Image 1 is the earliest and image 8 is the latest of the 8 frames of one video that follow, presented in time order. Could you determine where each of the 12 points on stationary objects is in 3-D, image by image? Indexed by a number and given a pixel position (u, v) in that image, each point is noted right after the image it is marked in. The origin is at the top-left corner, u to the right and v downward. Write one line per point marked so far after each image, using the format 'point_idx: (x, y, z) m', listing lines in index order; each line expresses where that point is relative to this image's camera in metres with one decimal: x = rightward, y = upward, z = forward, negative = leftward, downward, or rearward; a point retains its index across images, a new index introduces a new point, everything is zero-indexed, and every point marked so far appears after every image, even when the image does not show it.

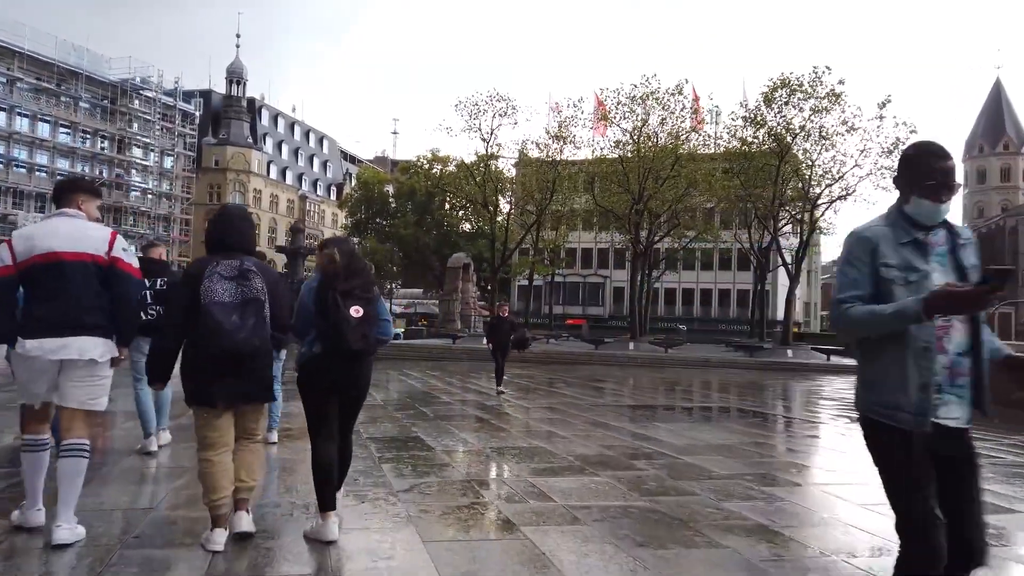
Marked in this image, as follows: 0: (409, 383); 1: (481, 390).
0: (-2.4, -2.2, +17.2) m
1: (-0.8, -2.2, +16.2) m
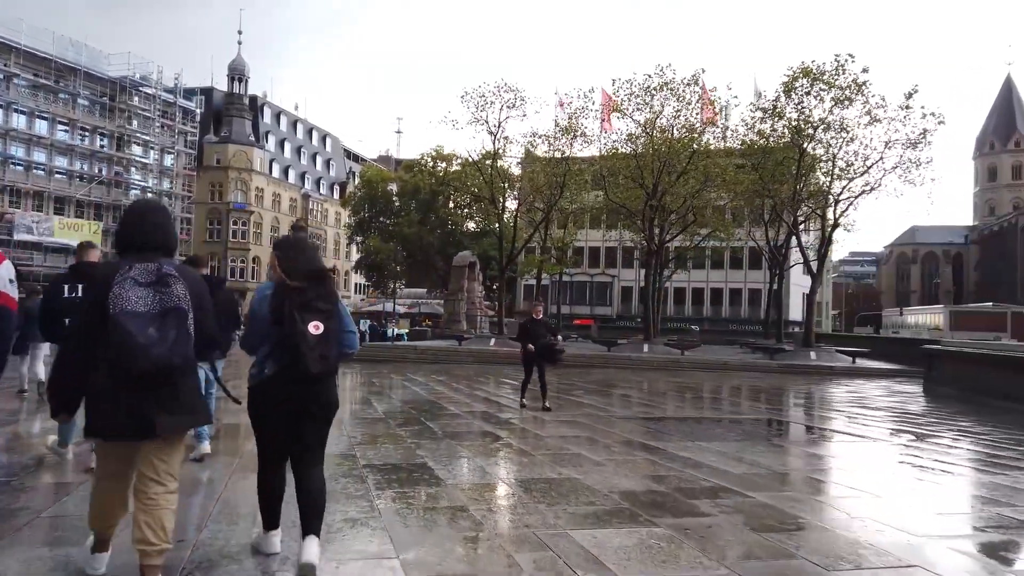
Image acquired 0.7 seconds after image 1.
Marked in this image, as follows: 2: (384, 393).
0: (-2.1, -2.2, +15.9) m
1: (-0.5, -2.2, +15.0) m
2: (-2.5, -2.1, +15.0) m
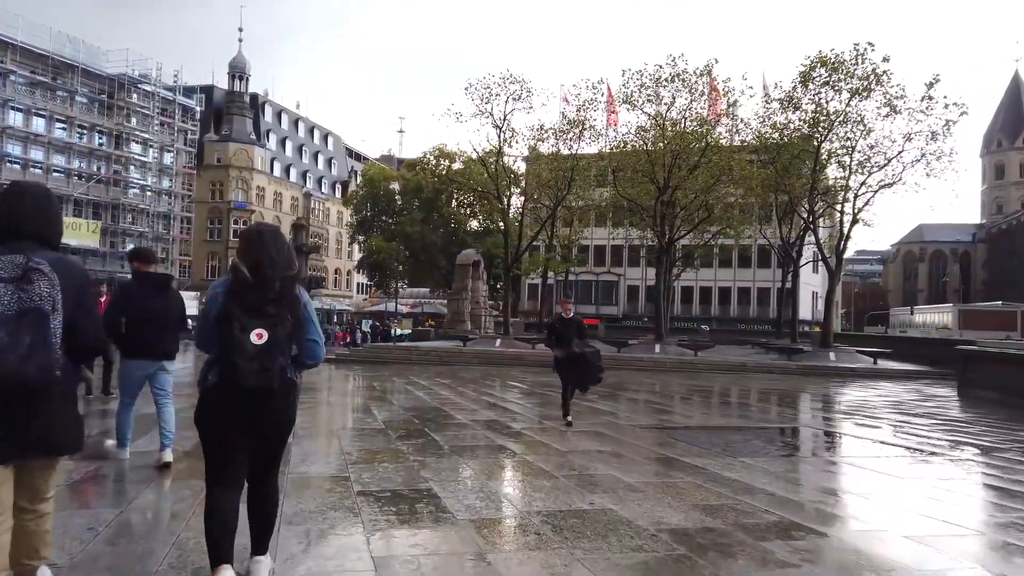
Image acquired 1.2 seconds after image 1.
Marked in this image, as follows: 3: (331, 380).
0: (-1.9, -2.1, +14.9) m
1: (-0.3, -2.1, +14.0) m
2: (-2.3, -2.1, +14.0) m
3: (-4.8, -2.4, +19.9) m
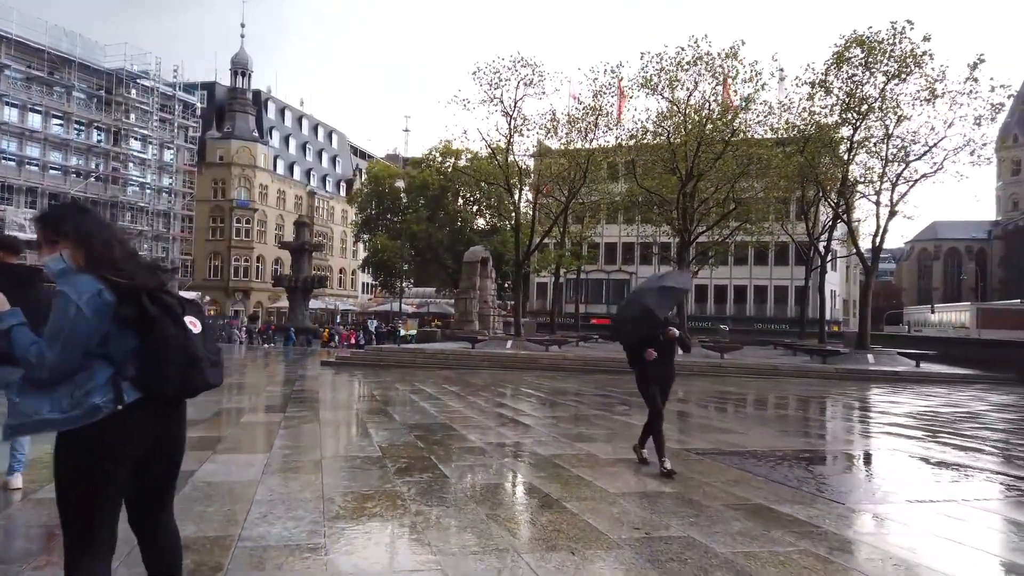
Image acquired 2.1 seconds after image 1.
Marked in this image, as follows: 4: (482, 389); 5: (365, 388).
0: (-1.6, -2.1, +13.1) m
1: (0.0, -2.1, +12.2) m
2: (-2.0, -2.0, +12.2) m
3: (-4.5, -2.4, +18.1) m
4: (-0.7, -2.5, +18.1) m
5: (-3.4, -2.3, +17.4) m
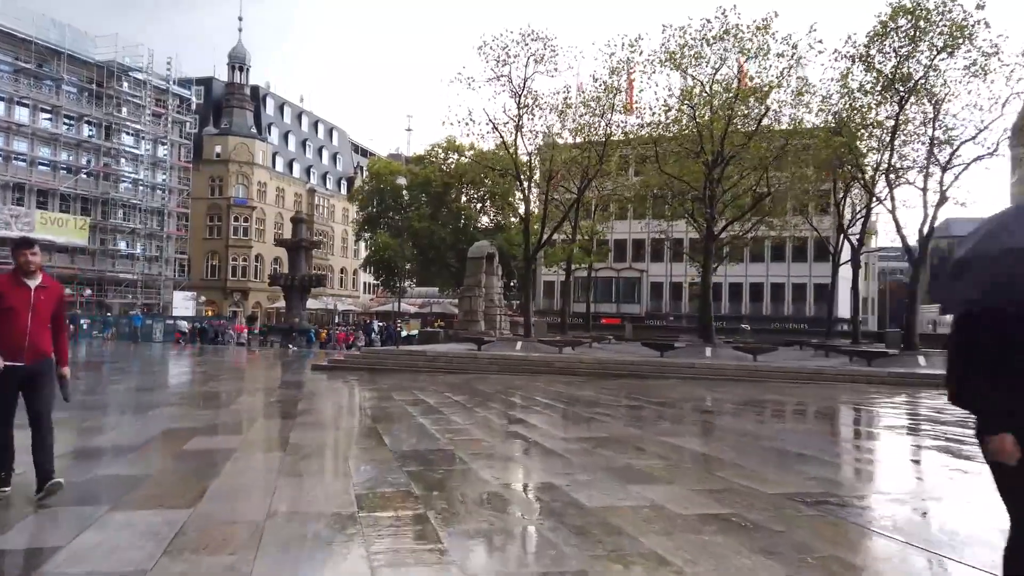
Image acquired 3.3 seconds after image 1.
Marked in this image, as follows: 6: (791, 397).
0: (-1.3, -1.9, +10.8) m
1: (+0.3, -1.9, +9.8) m
2: (-1.8, -1.9, +9.9) m
3: (-4.2, -2.3, +15.8) m
4: (-0.4, -2.4, +15.8) m
5: (-3.2, -2.2, +15.1) m
6: (+6.8, -2.7, +18.0) m
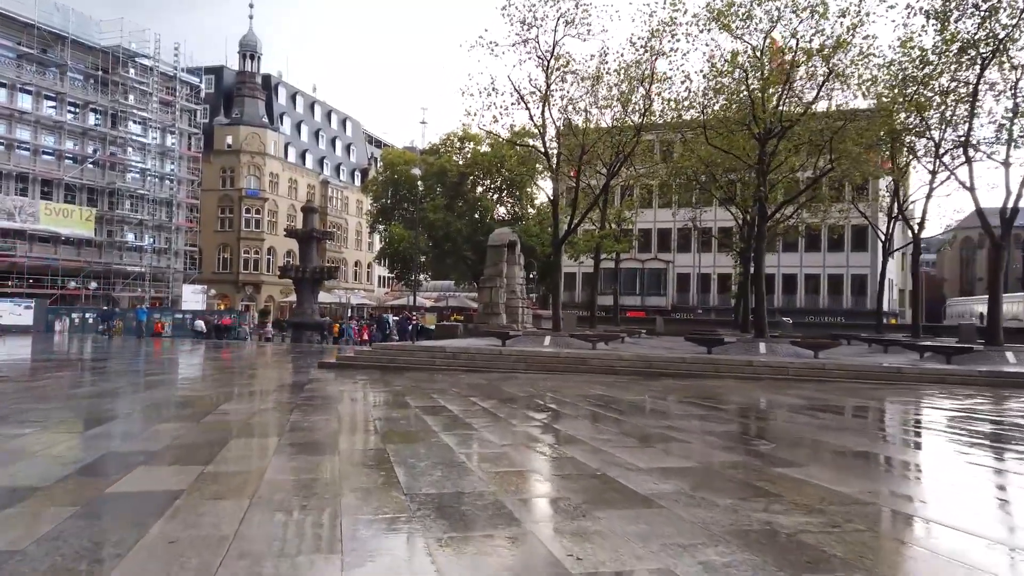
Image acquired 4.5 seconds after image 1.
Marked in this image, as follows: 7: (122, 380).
0: (-0.7, -1.7, +8.4) m
1: (+0.8, -1.7, +7.4) m
2: (-1.2, -1.7, +7.5) m
3: (-3.5, -2.0, +13.5) m
4: (+0.3, -2.1, +13.4) m
5: (-2.5, -1.9, +12.7) m
6: (+7.5, -2.4, +15.4) m
7: (-10.0, -2.4, +19.0) m
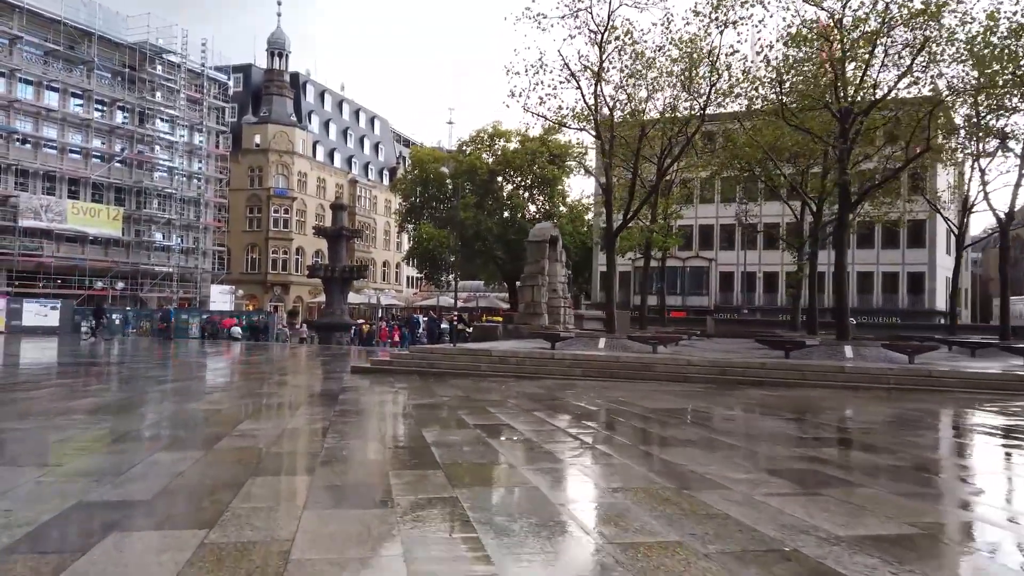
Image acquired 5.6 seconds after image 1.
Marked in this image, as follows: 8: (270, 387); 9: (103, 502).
0: (+0.1, -1.6, +6.4) m
1: (+1.7, -1.6, +5.3) m
2: (-0.4, -1.6, +5.5) m
3: (-2.4, -1.9, +11.6) m
4: (+1.3, -2.0, +11.3) m
5: (-1.5, -1.9, +10.8) m
6: (+8.7, -2.3, +13.1) m
7: (-8.8, -2.3, +17.3) m
8: (-5.0, -2.1, +15.2) m
9: (-2.9, -1.5, +5.2) m
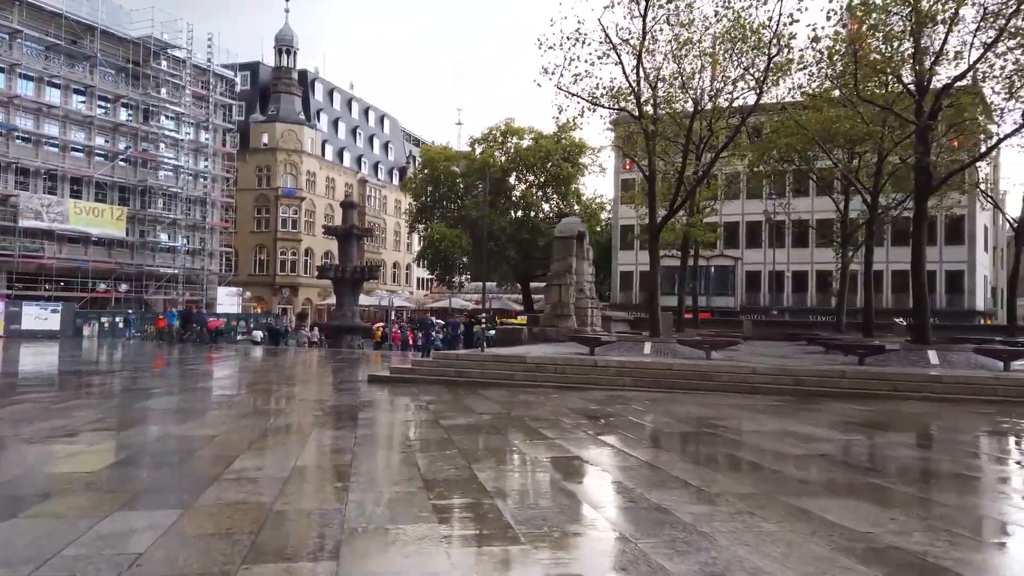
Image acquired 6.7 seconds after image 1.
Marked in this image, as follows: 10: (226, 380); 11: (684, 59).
0: (+0.8, -1.6, +4.3) m
1: (+2.4, -1.5, +3.2) m
2: (+0.3, -1.5, +3.4) m
3: (-1.7, -1.9, +9.5) m
4: (+2.1, -1.9, +9.2) m
5: (-0.7, -1.8, +8.7) m
6: (+9.4, -2.2, +11.0) m
7: (-7.9, -2.3, +15.3) m
8: (-4.2, -2.0, +13.1) m
9: (-2.3, -1.5, +3.2) m
10: (-7.7, -2.5, +19.8) m
11: (+4.3, +5.8, +18.8) m
